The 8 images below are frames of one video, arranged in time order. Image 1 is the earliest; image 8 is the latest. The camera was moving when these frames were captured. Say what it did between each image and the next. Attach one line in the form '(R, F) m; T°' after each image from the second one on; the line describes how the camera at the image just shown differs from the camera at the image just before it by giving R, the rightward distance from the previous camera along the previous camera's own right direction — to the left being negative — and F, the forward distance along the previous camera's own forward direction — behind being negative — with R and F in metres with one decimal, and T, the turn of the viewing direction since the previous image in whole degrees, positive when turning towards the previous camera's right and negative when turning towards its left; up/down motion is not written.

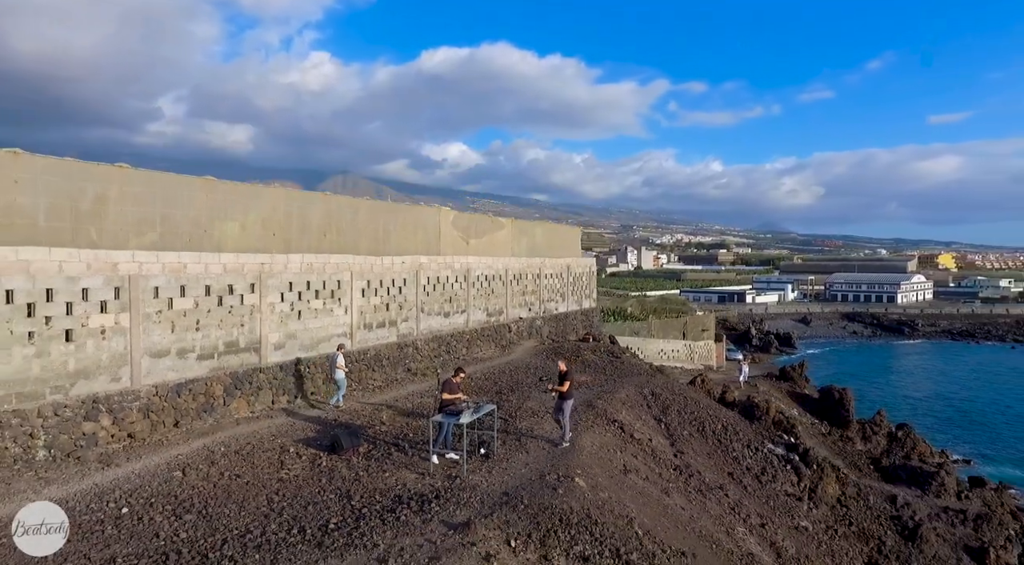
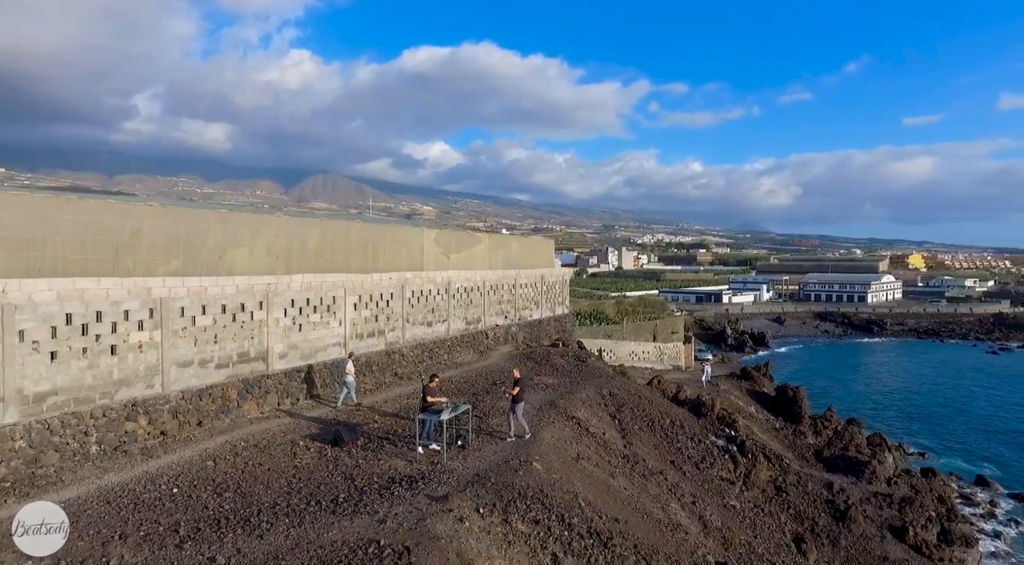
(+0.1, -0.9) m; +2°
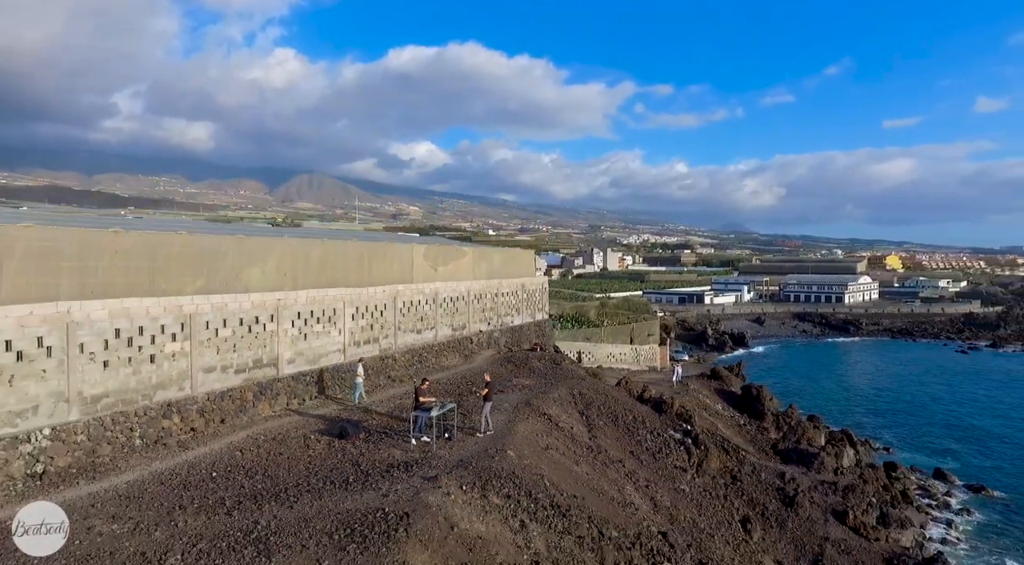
(+0.1, -1.0) m; +1°
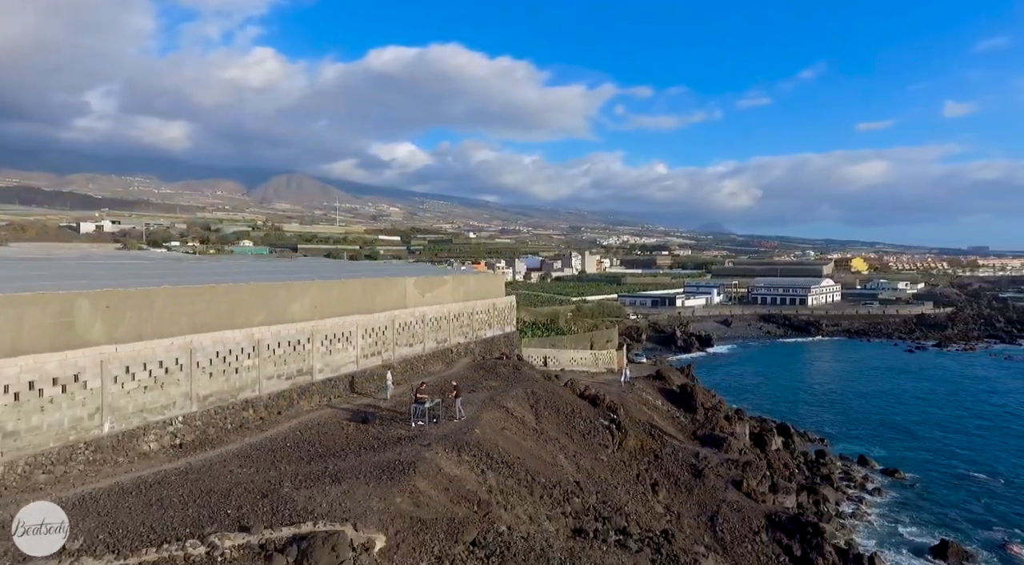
(+0.2, -3.0) m; +2°
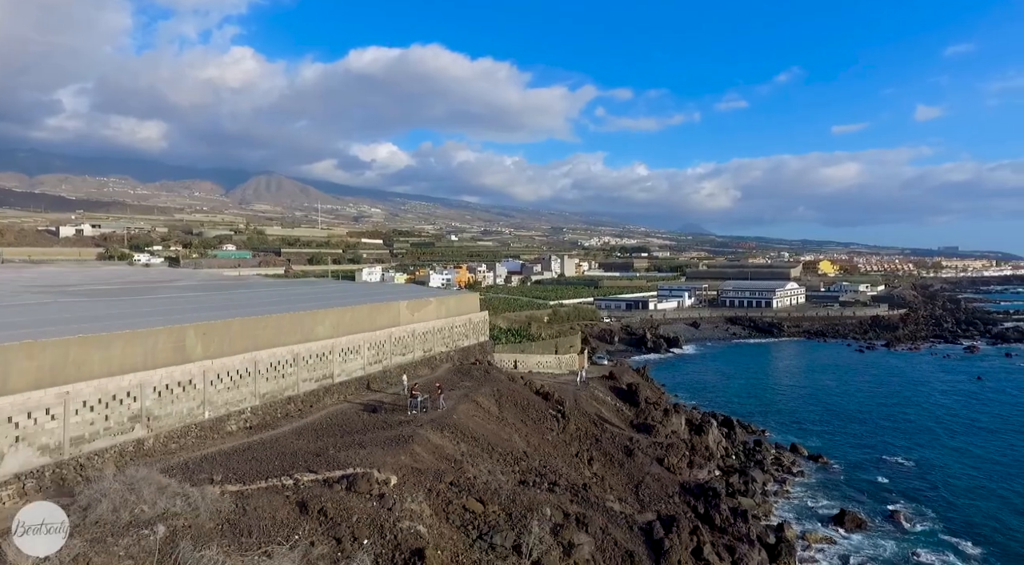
(+0.3, -3.6) m; +2°
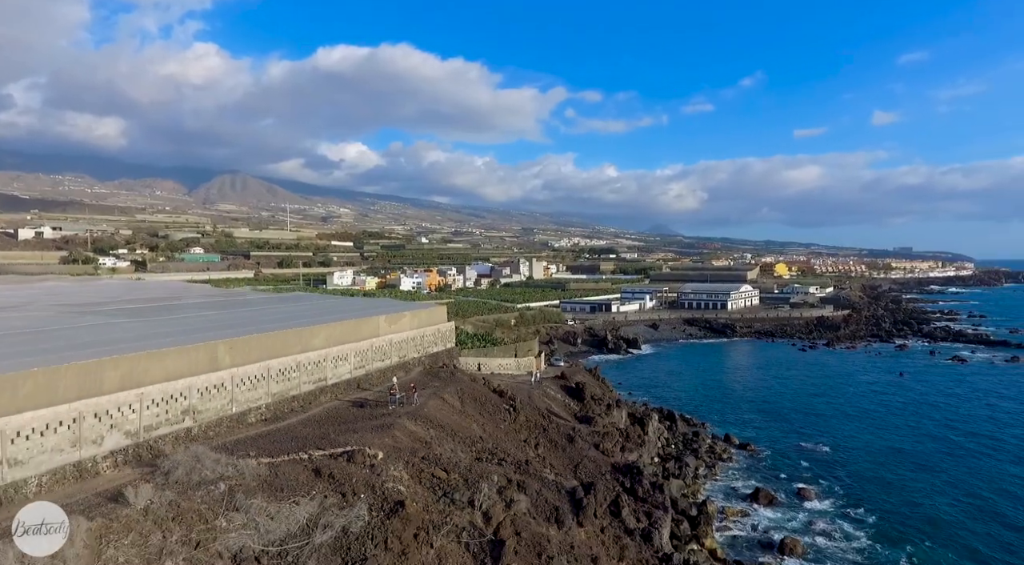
(+0.3, -3.4) m; +3°
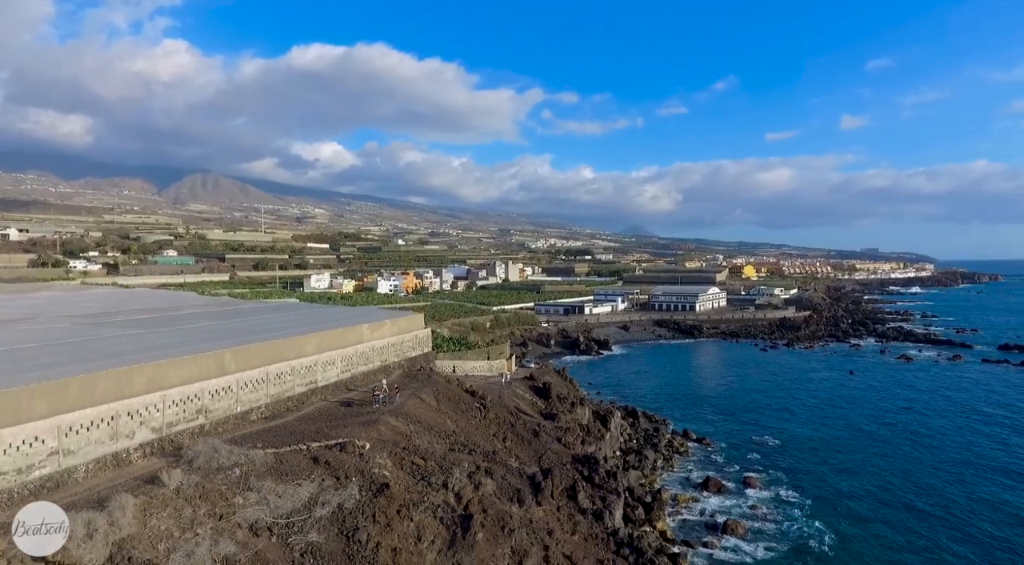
(+0.2, -2.3) m; +2°
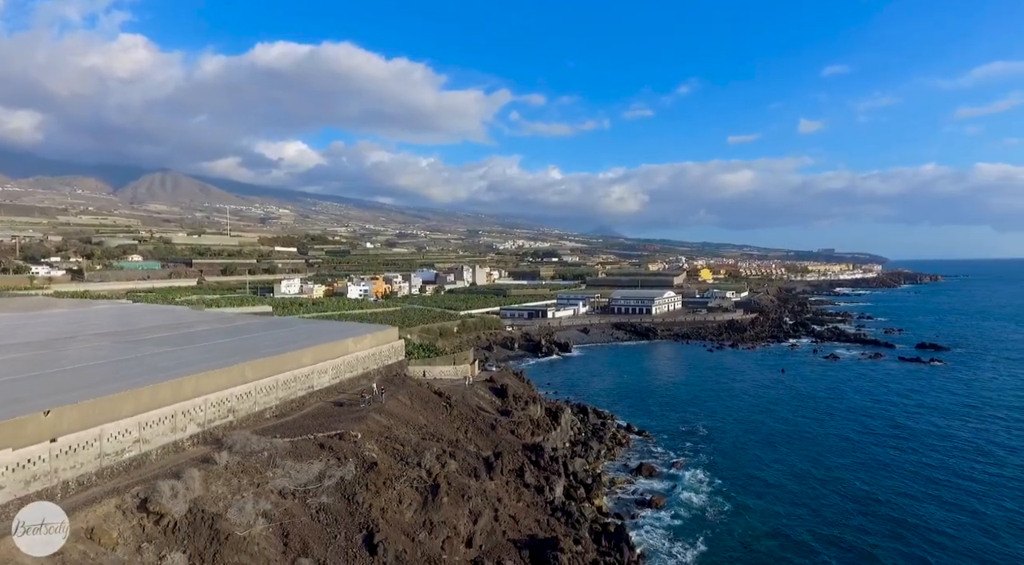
(+0.4, -4.8) m; +3°
